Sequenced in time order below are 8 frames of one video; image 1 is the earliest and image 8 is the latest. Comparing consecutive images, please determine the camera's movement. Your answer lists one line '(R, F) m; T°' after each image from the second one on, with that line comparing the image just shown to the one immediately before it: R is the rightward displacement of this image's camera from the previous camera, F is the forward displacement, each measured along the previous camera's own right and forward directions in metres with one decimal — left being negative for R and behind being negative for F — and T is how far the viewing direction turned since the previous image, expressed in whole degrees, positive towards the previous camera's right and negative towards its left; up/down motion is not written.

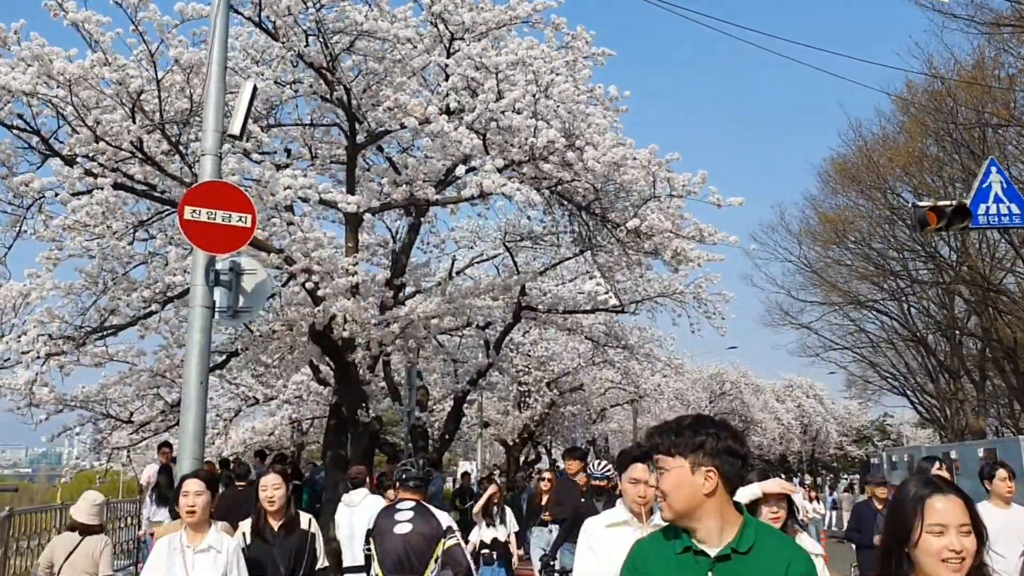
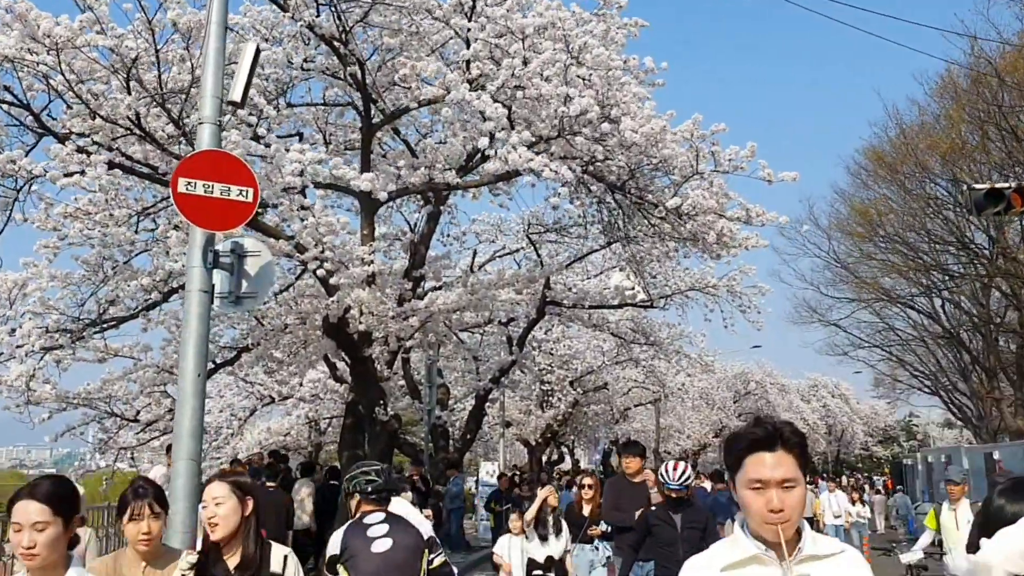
(-0.1, +0.9) m; -1°
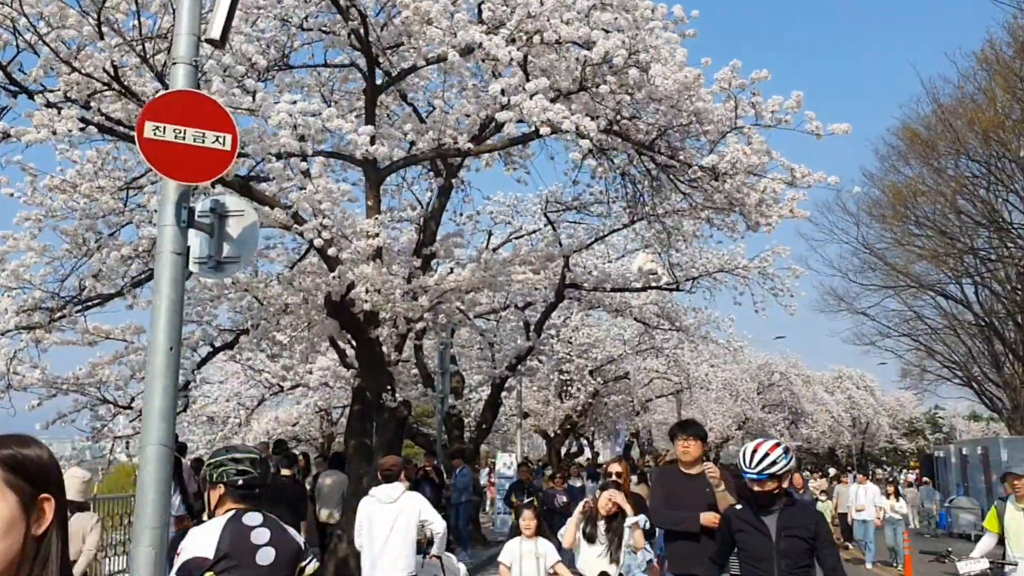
(0.0, +1.0) m; -1°
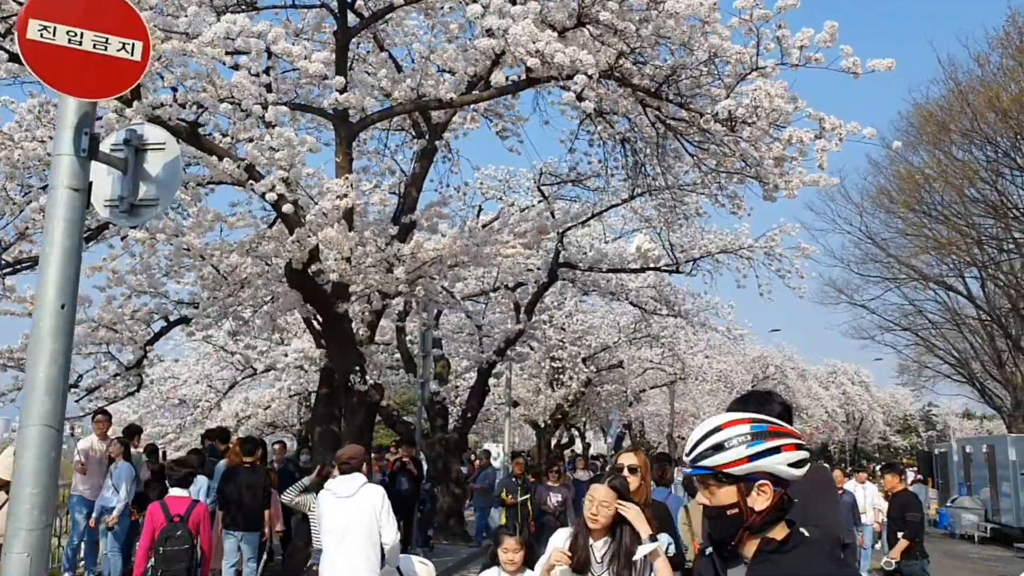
(+0.1, +1.3) m; 0°
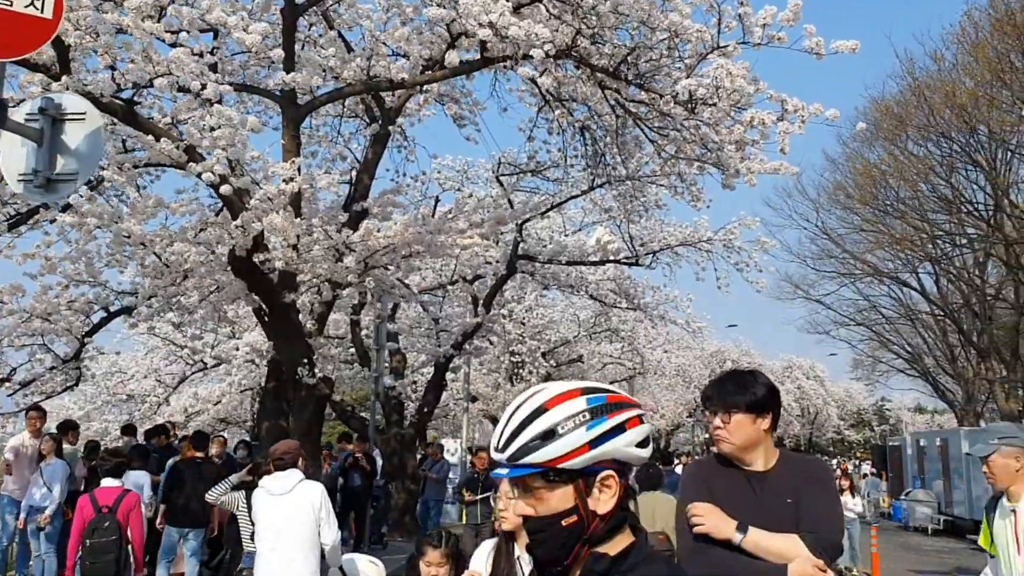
(+0.1, +0.3) m; +2°
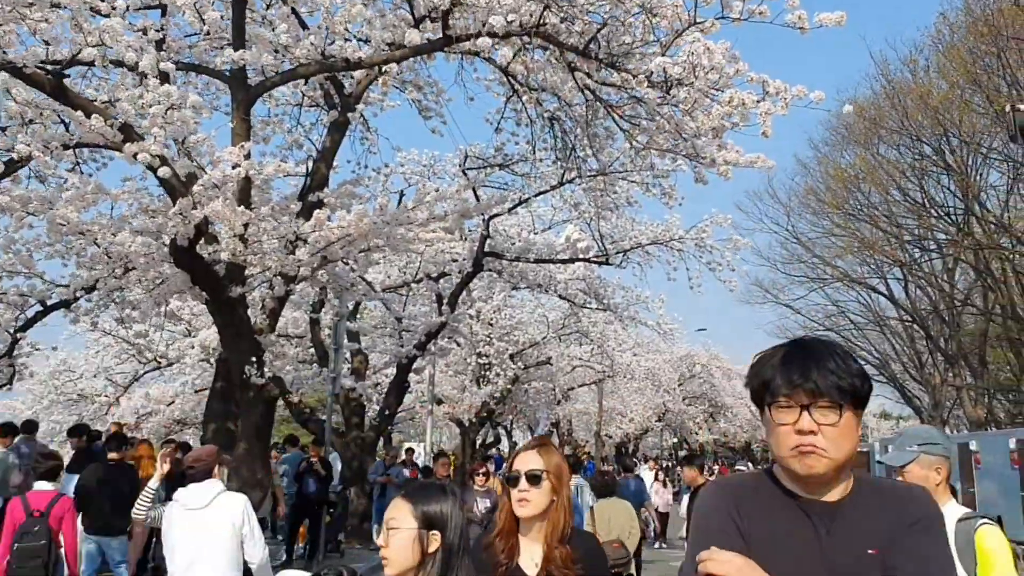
(+0.1, +0.6) m; +2°
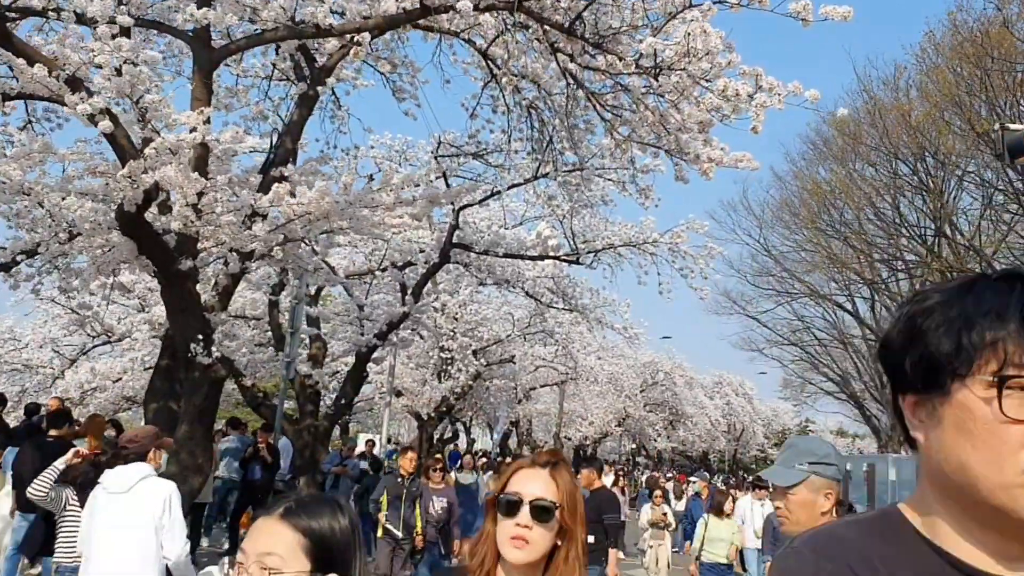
(0.0, +0.5) m; +2°
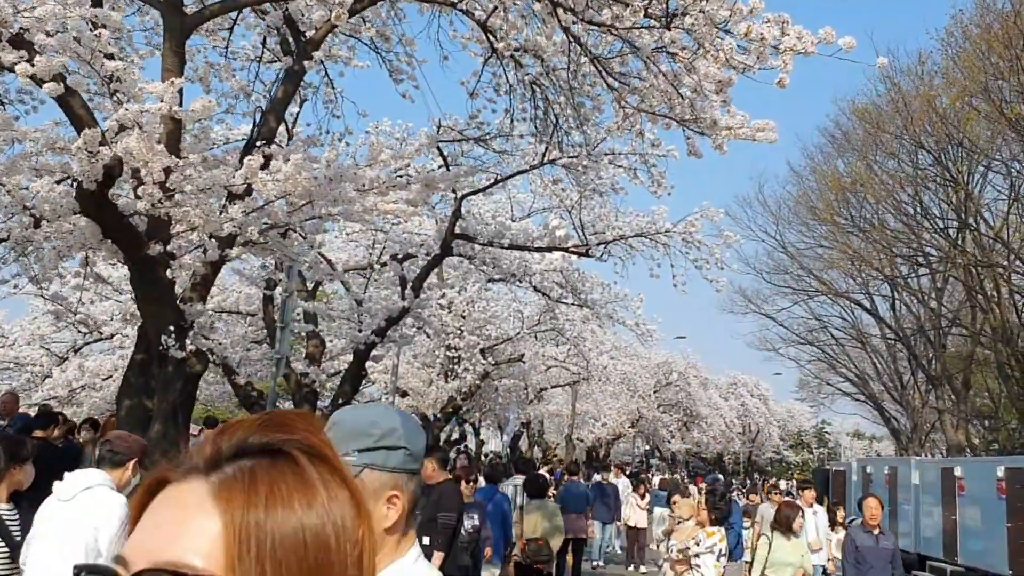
(+0.1, +0.8) m; -1°
